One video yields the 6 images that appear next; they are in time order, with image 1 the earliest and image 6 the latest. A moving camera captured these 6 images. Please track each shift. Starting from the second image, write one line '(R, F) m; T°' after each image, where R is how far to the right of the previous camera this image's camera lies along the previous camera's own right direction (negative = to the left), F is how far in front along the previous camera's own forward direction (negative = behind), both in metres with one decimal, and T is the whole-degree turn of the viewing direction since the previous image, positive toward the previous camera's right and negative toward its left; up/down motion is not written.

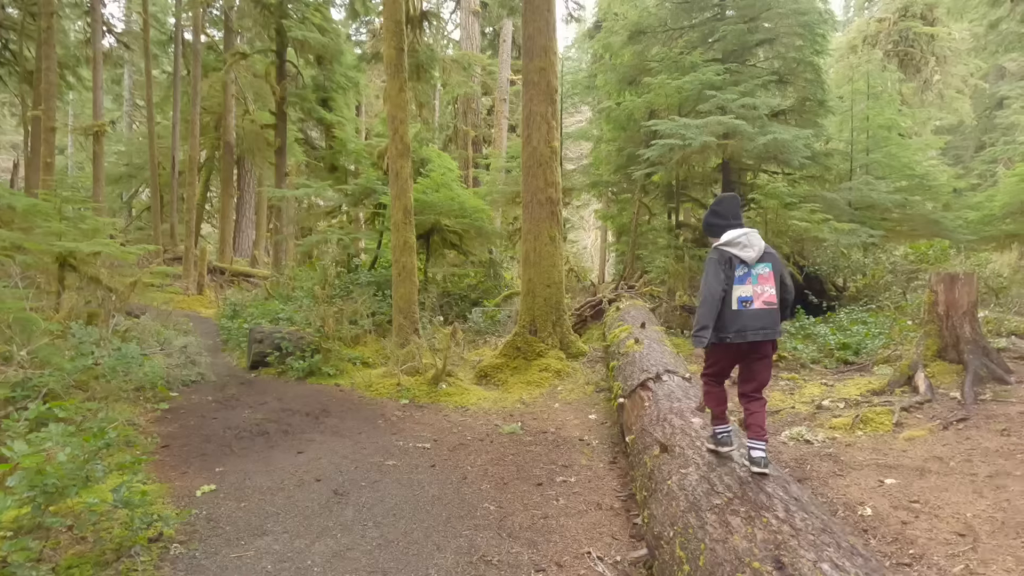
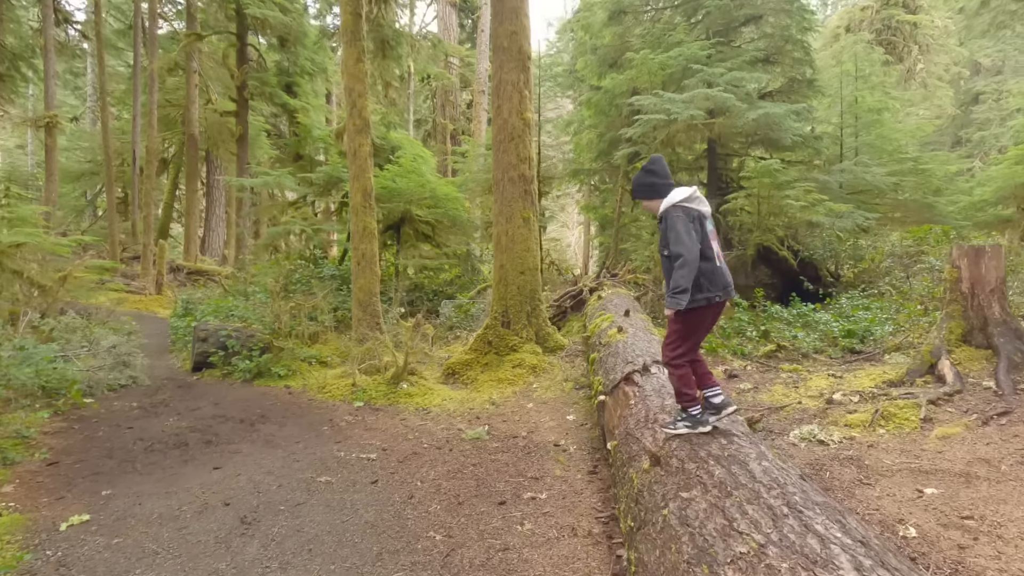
(+0.2, +0.8) m; +2°
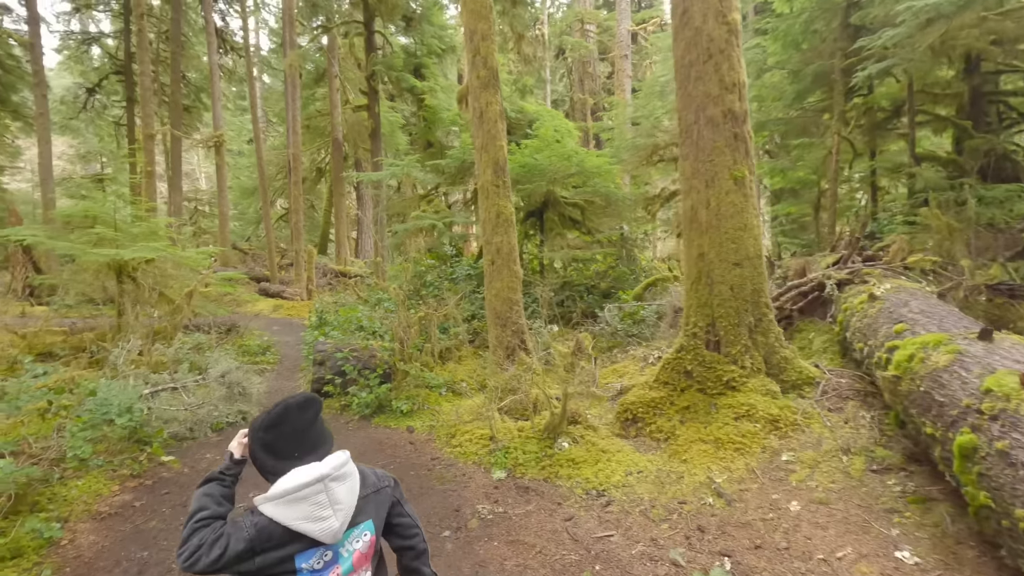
(-0.5, +2.2) m; -15°
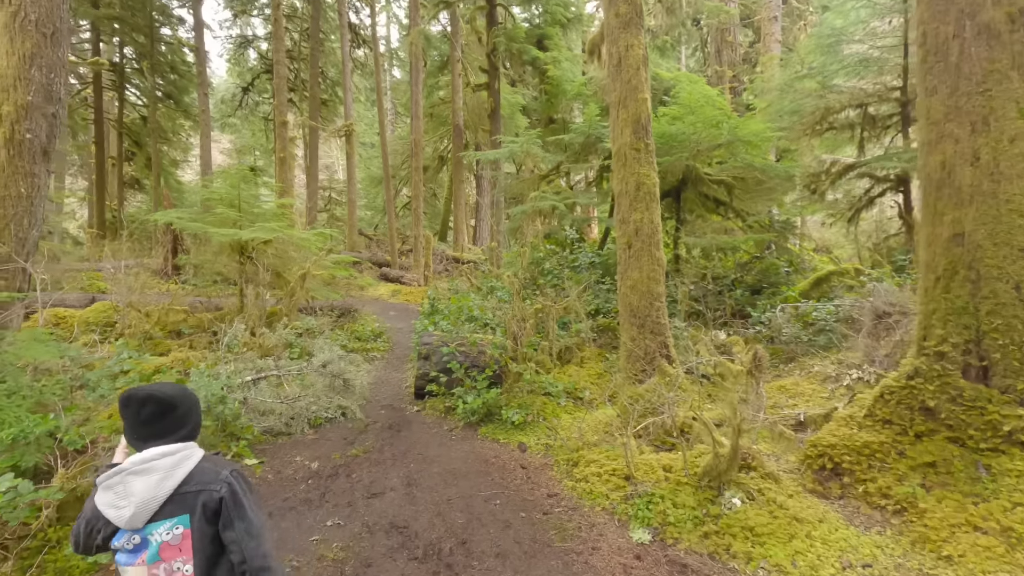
(-0.2, +1.1) m; -12°
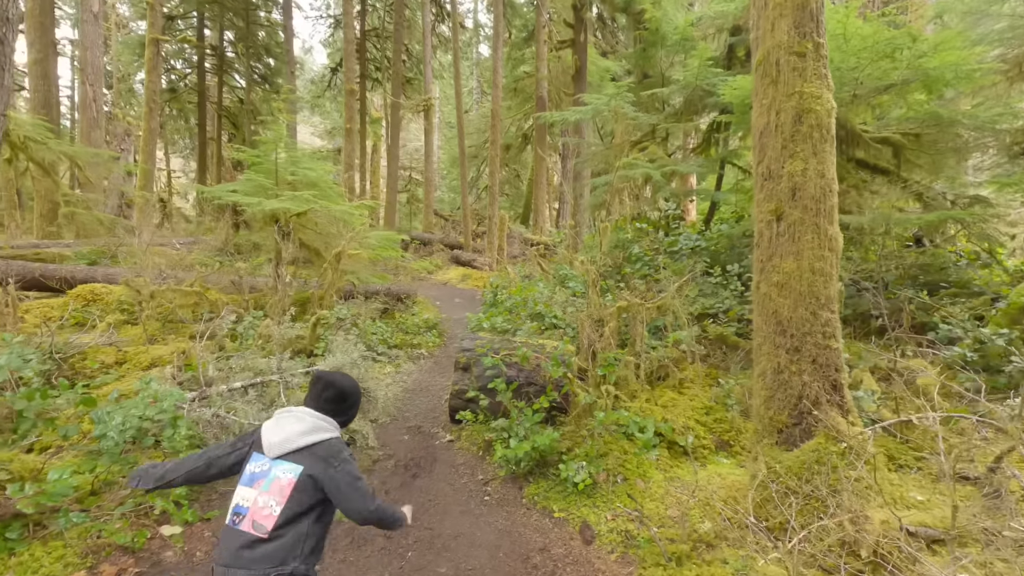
(+0.1, +1.7) m; -9°
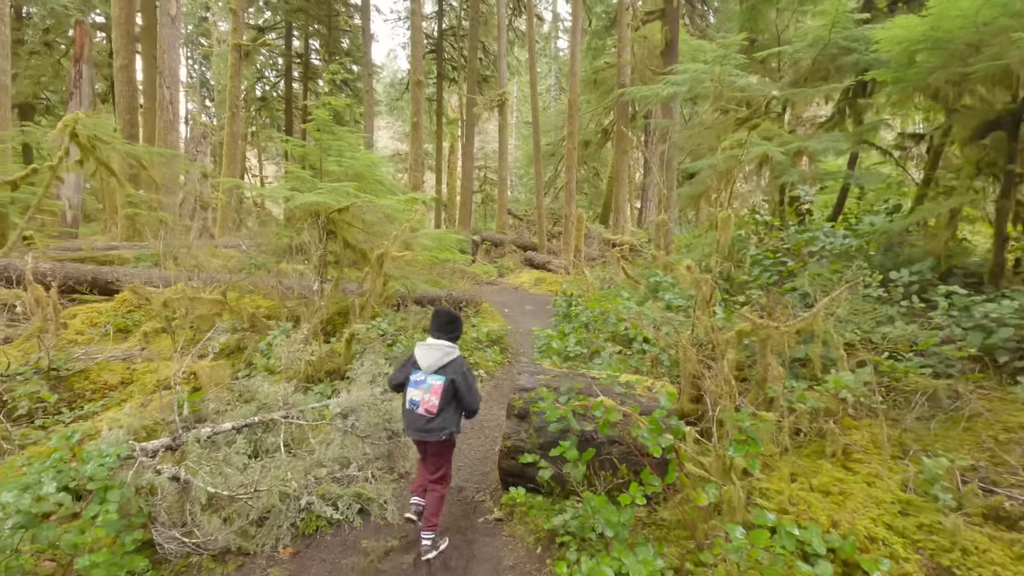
(0.0, +1.3) m; -8°
